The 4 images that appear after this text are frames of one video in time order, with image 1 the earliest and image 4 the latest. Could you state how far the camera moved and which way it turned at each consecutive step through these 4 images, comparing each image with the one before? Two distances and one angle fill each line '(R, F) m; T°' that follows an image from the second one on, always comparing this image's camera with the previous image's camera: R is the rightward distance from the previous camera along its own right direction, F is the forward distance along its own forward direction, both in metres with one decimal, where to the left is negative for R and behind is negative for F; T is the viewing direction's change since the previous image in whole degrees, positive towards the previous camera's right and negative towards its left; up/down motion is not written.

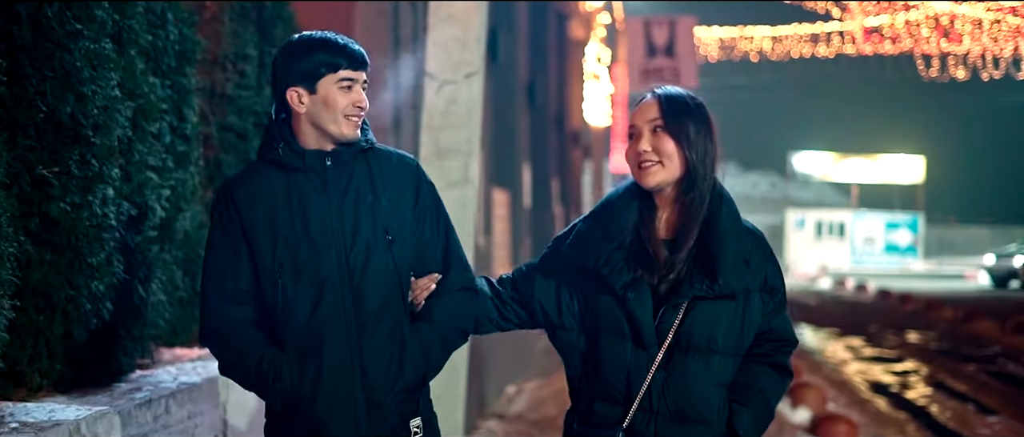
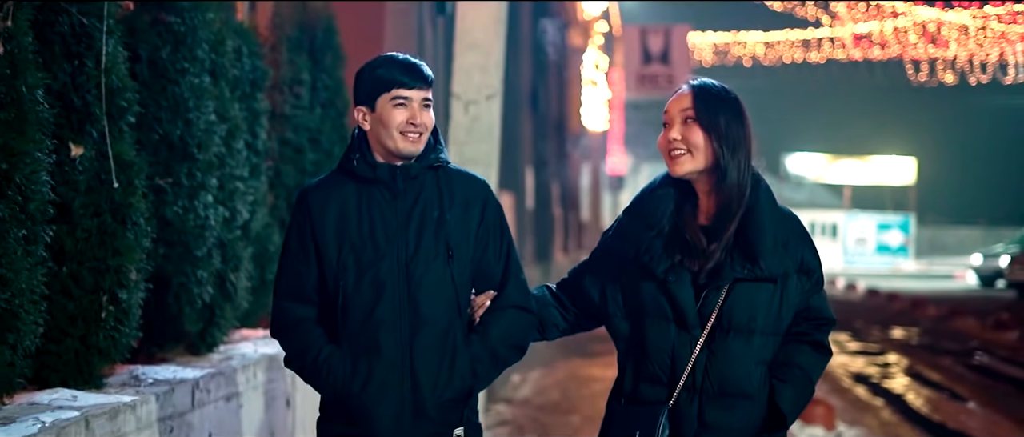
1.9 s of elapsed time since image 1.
(-0.1, -1.0) m; 0°
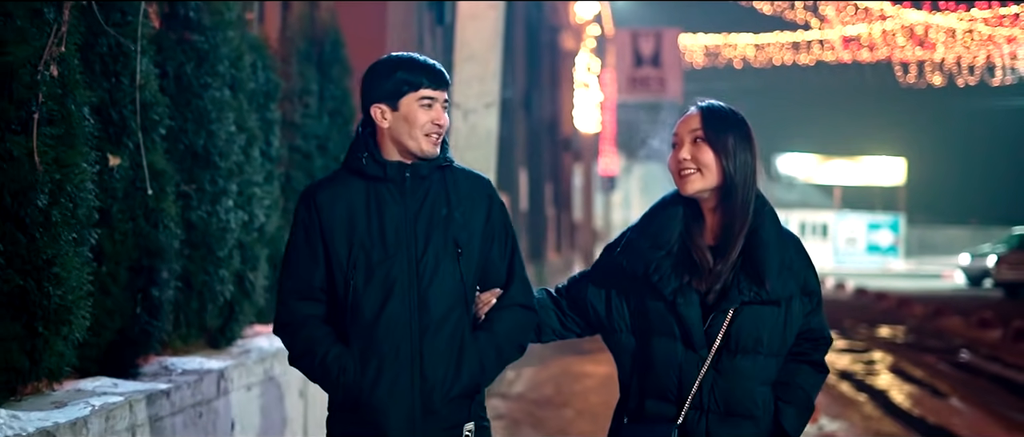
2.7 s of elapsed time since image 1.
(0.0, -0.4) m; 0°
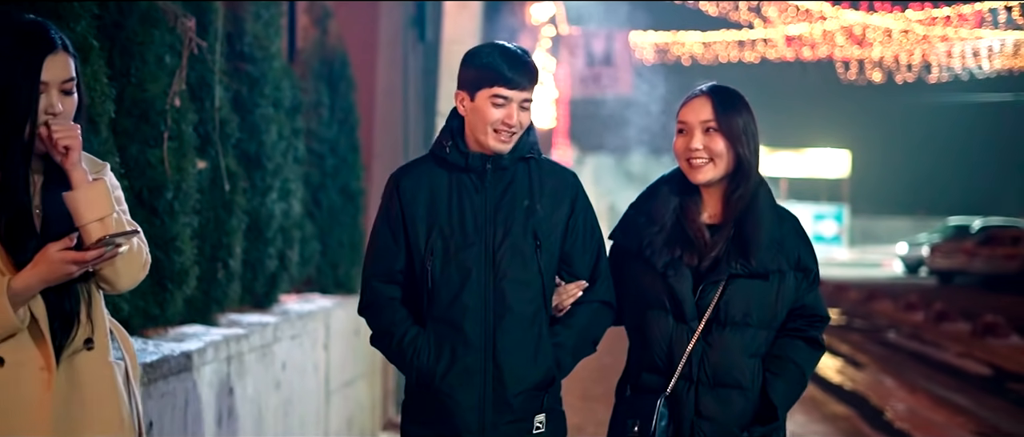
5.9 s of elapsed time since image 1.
(-0.2, -1.7) m; +2°
